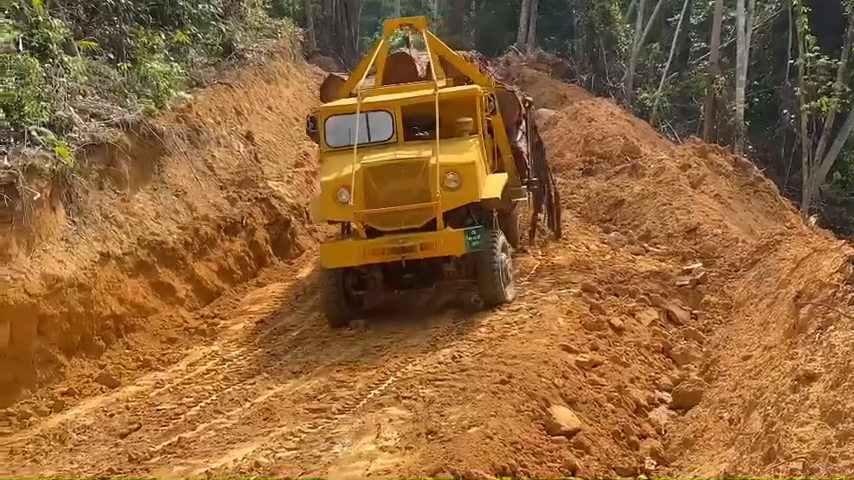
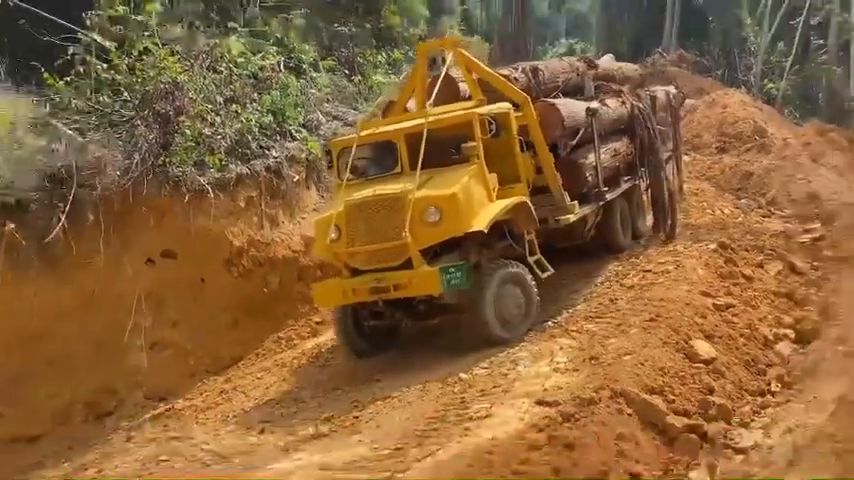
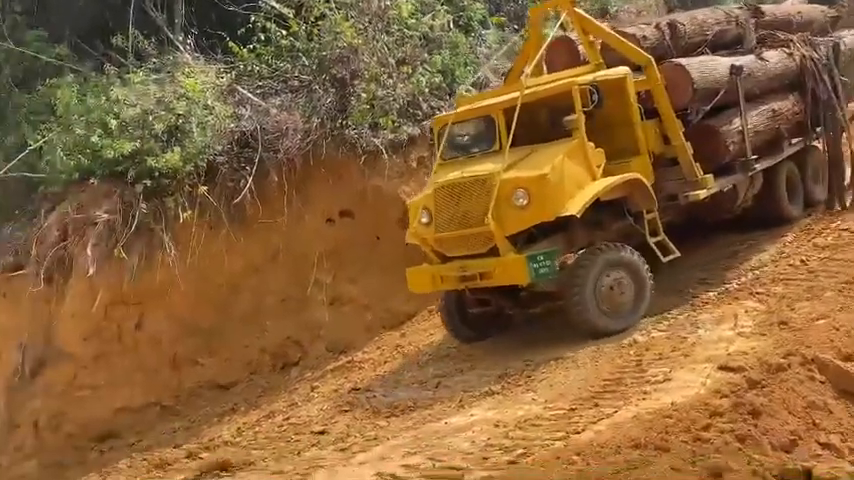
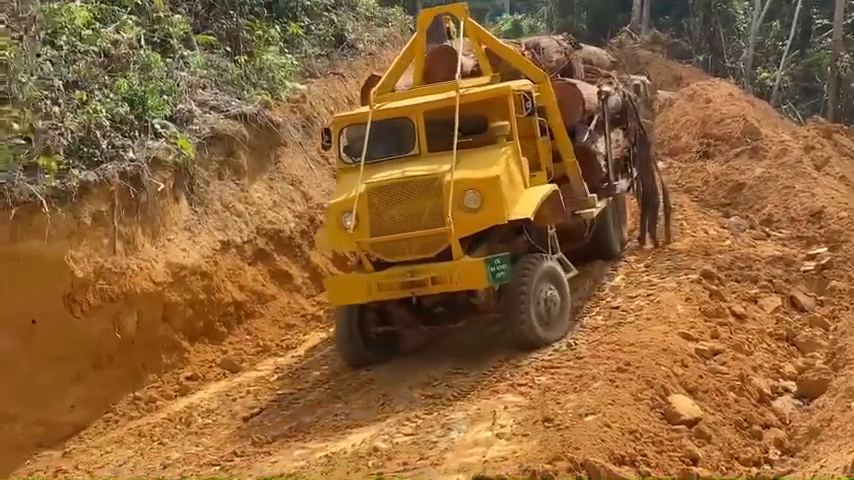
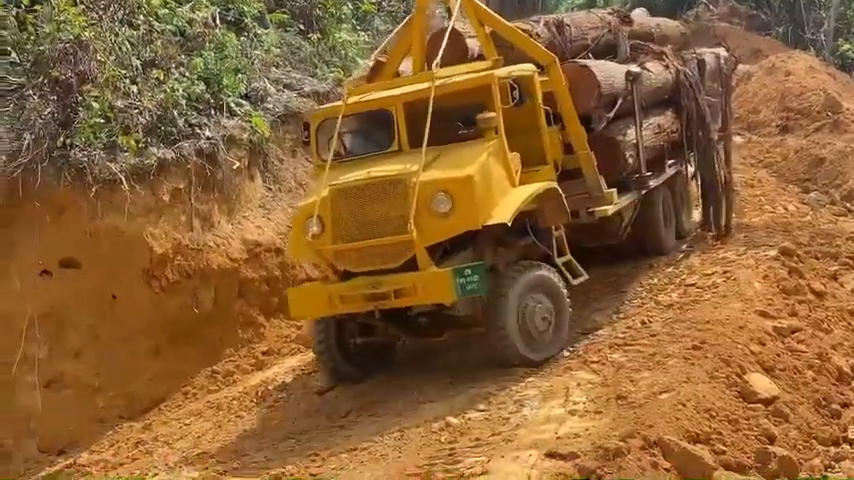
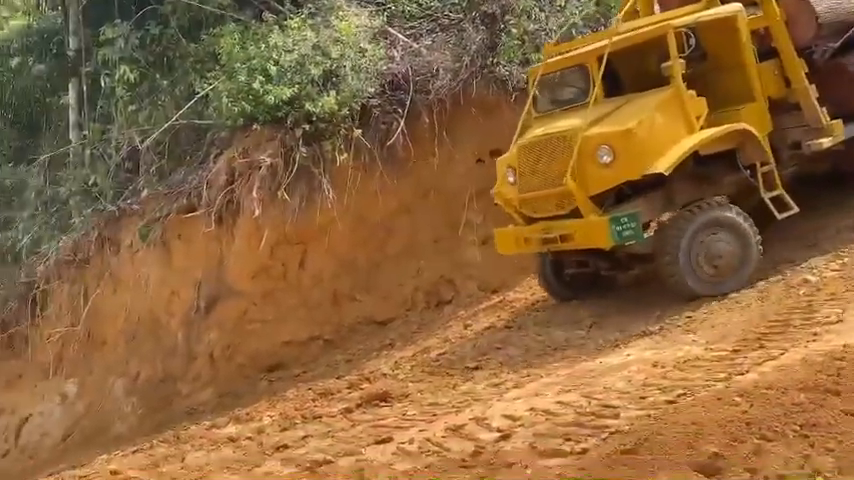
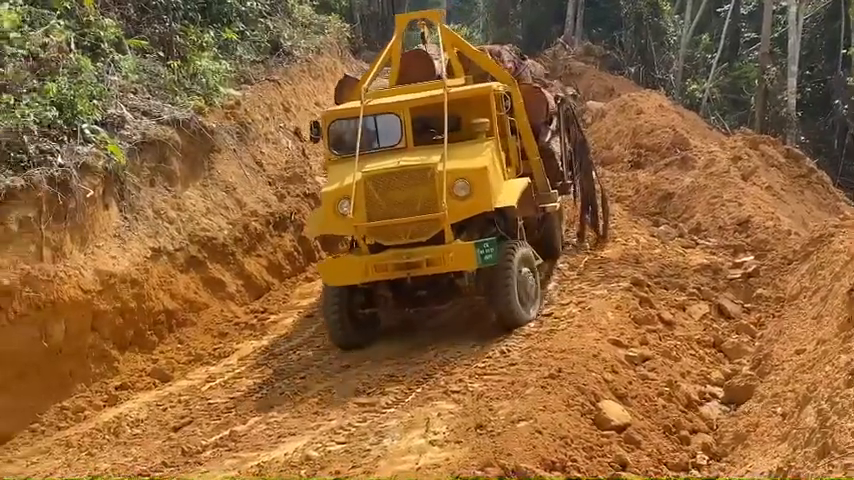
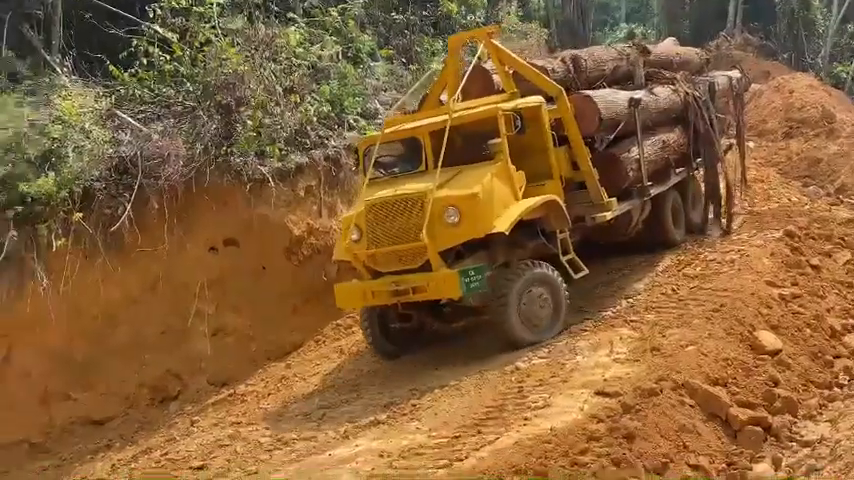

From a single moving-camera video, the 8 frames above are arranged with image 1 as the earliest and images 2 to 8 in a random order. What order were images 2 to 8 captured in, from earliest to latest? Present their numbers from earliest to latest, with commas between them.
7, 4, 5, 2, 8, 3, 6
